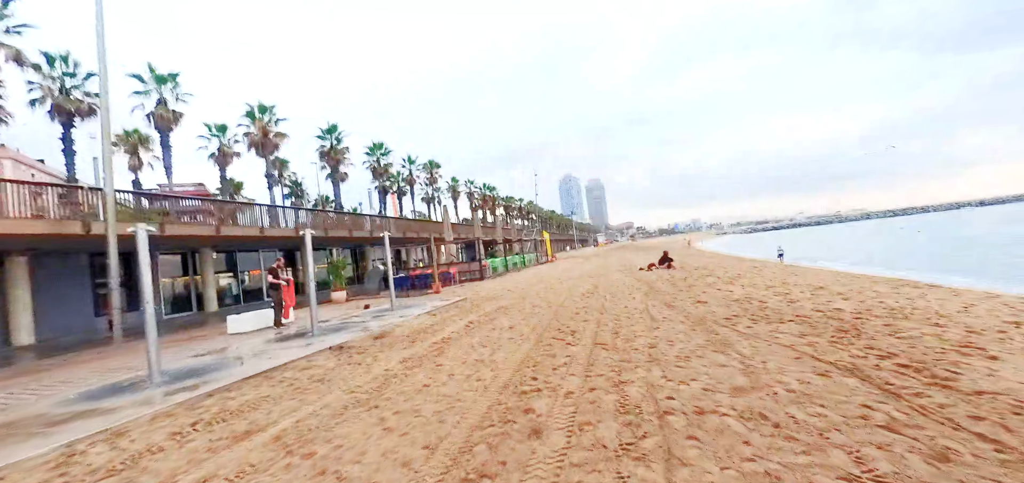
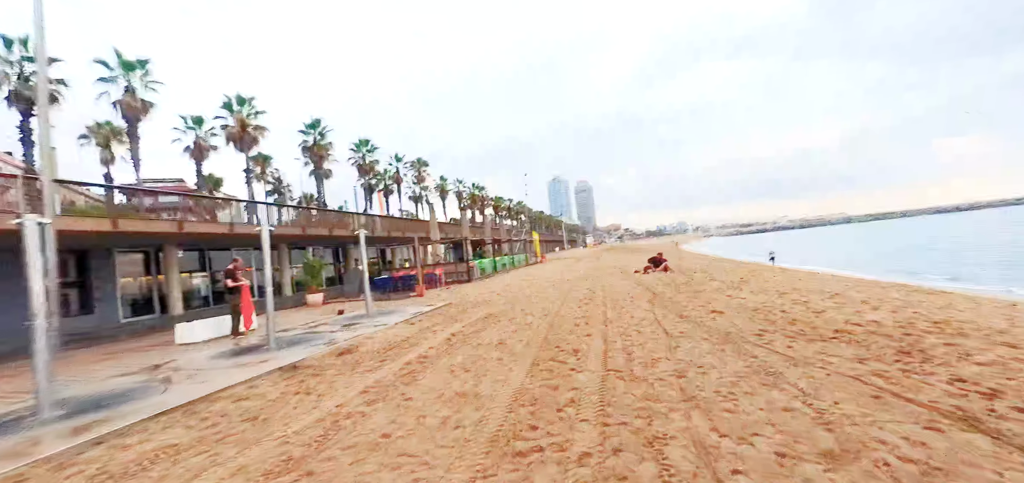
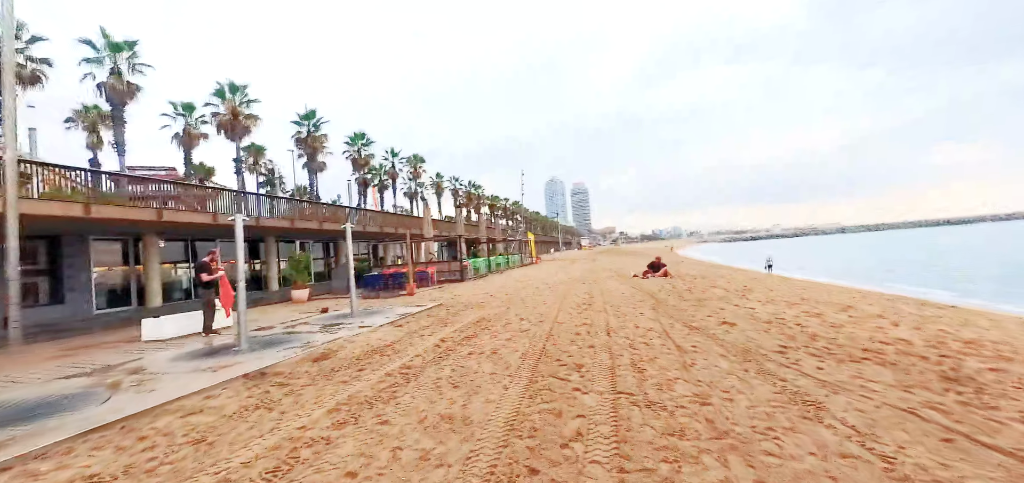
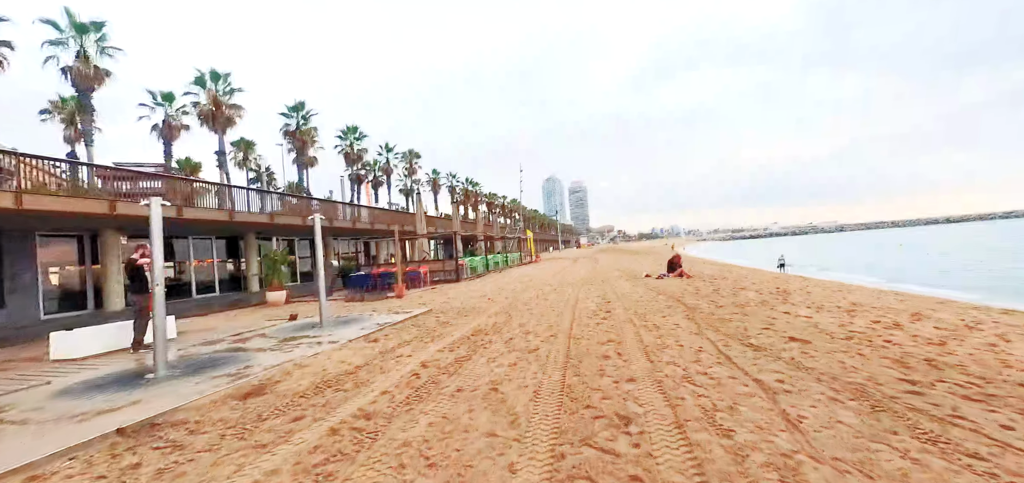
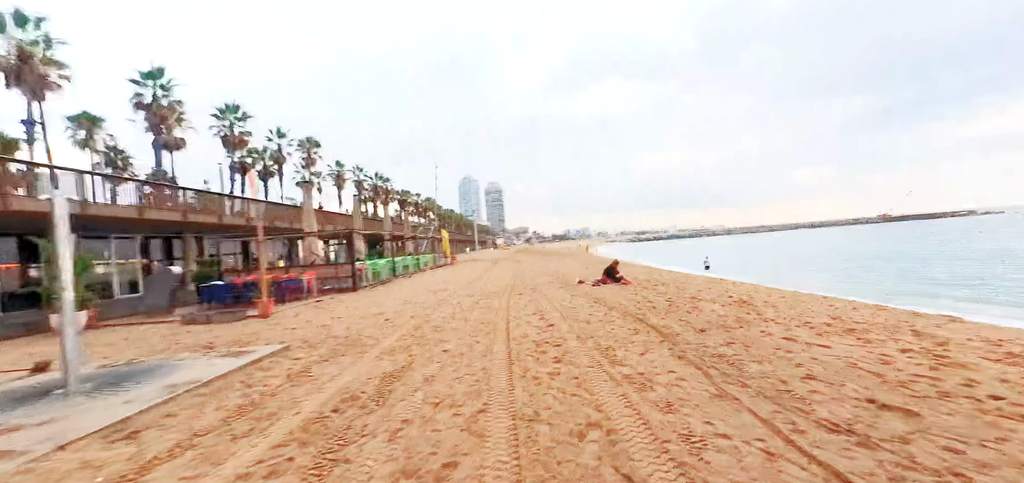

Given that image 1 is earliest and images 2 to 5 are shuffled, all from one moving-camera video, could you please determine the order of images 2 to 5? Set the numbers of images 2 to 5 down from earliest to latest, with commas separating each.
2, 3, 4, 5
